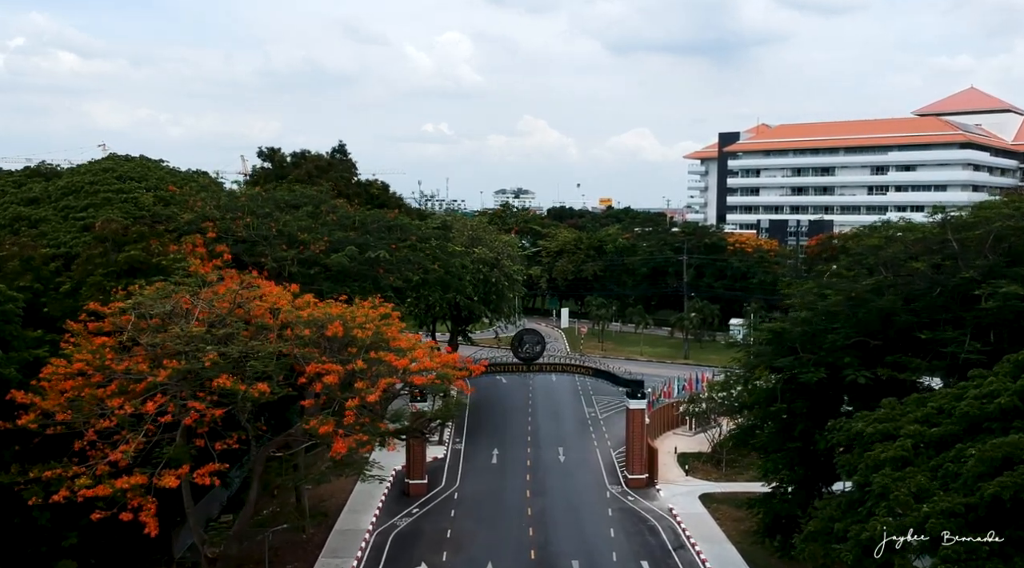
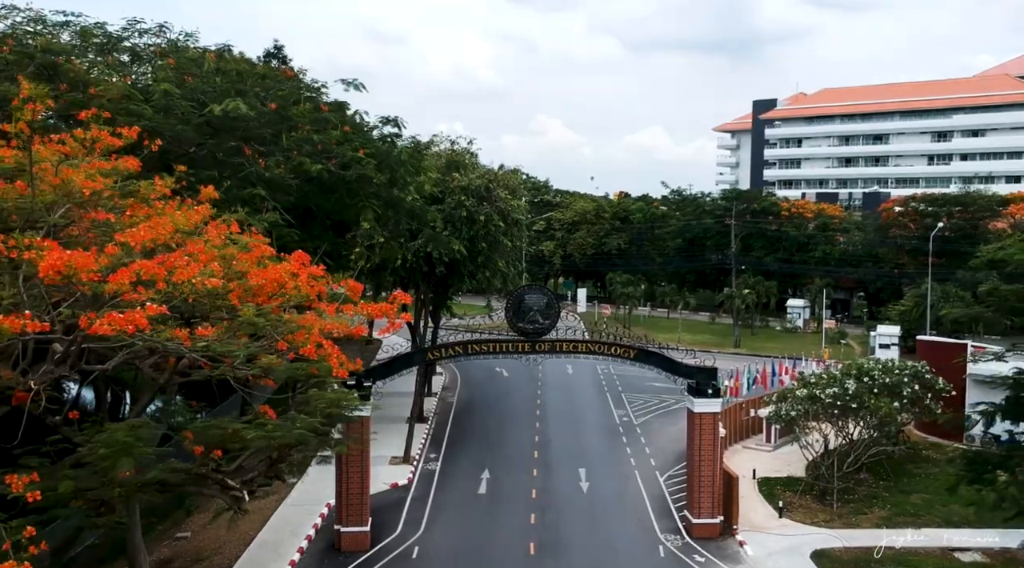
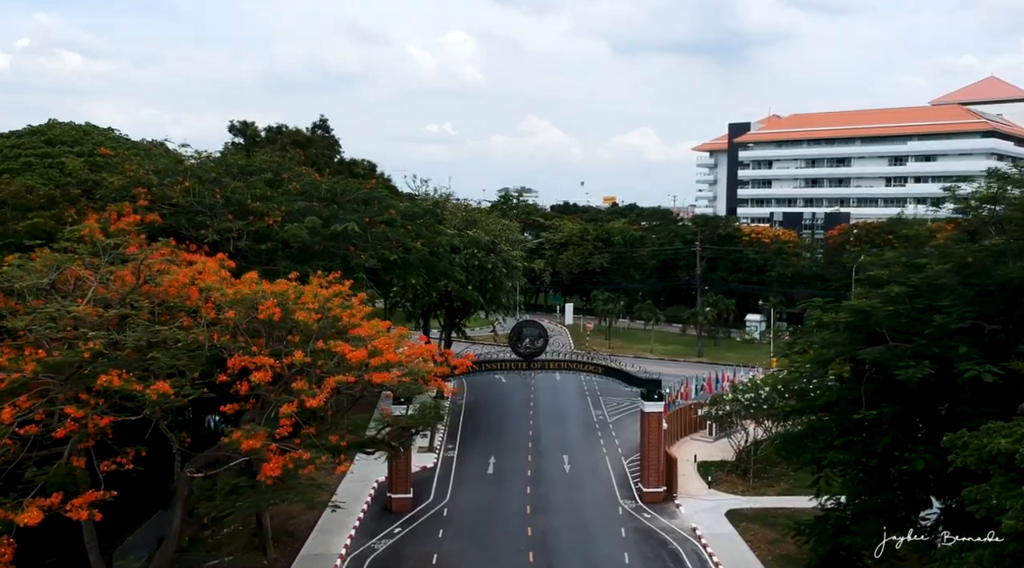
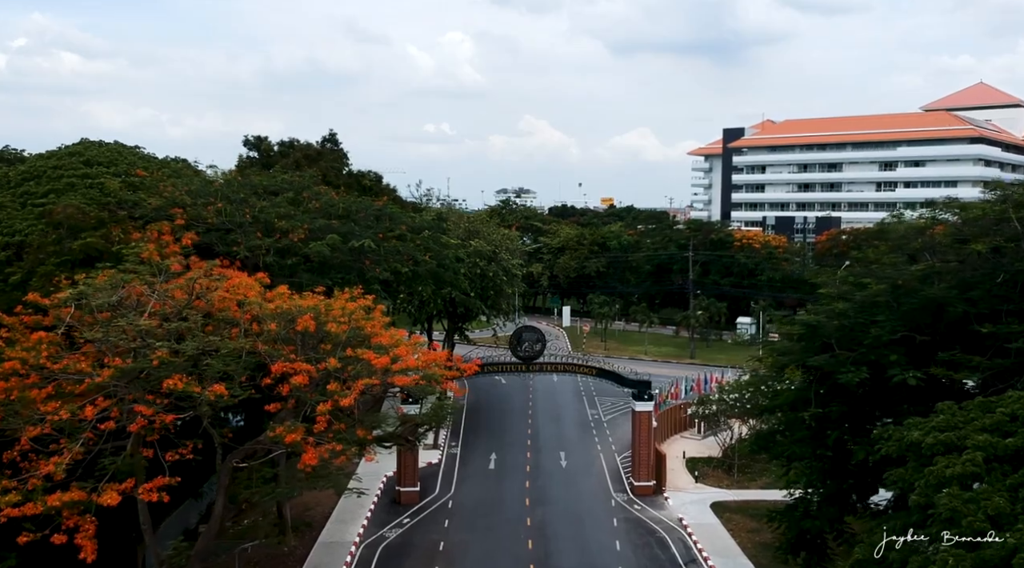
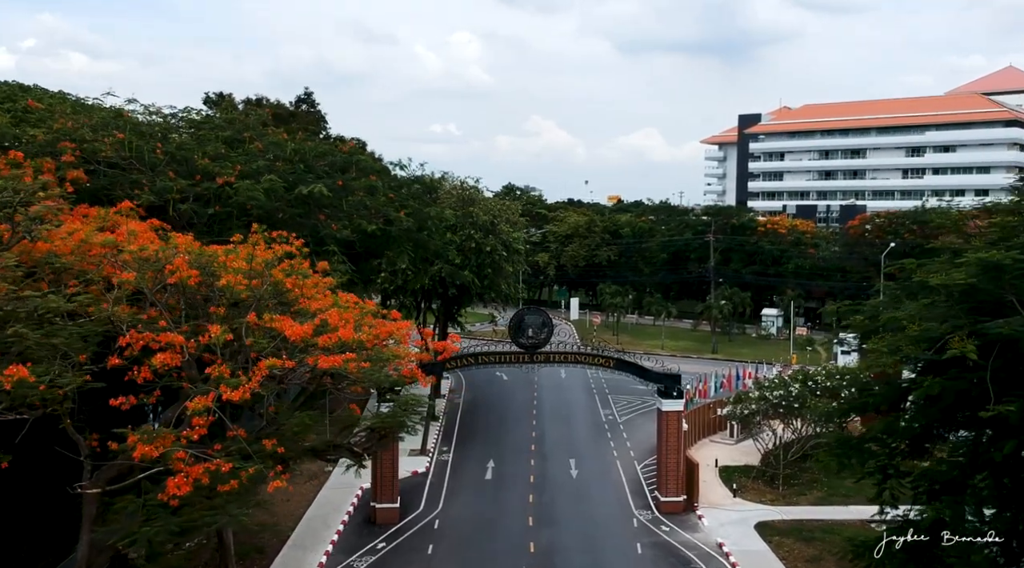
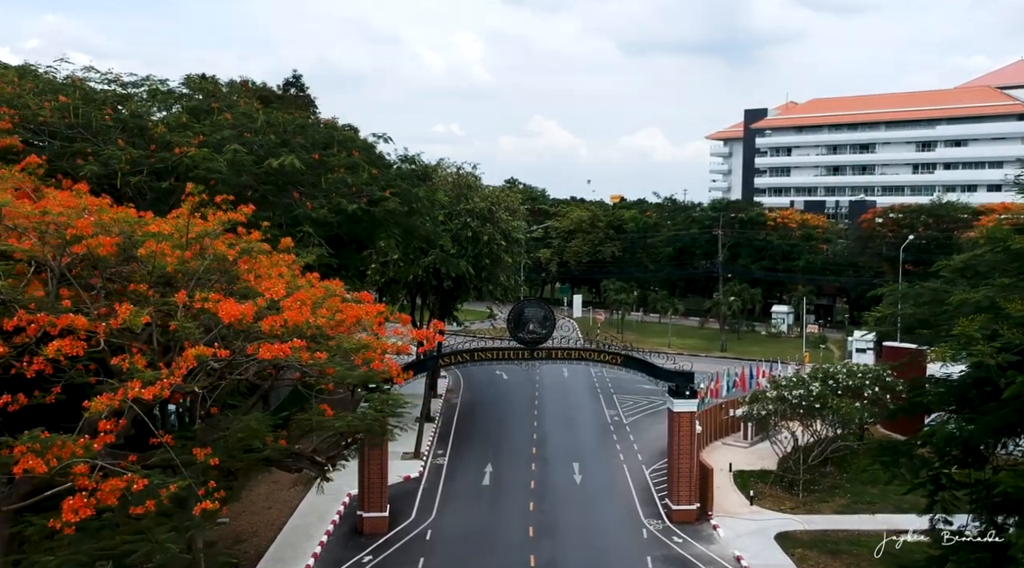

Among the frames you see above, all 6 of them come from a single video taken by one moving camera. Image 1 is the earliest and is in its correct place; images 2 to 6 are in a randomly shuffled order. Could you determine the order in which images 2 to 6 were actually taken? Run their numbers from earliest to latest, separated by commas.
4, 3, 5, 6, 2
